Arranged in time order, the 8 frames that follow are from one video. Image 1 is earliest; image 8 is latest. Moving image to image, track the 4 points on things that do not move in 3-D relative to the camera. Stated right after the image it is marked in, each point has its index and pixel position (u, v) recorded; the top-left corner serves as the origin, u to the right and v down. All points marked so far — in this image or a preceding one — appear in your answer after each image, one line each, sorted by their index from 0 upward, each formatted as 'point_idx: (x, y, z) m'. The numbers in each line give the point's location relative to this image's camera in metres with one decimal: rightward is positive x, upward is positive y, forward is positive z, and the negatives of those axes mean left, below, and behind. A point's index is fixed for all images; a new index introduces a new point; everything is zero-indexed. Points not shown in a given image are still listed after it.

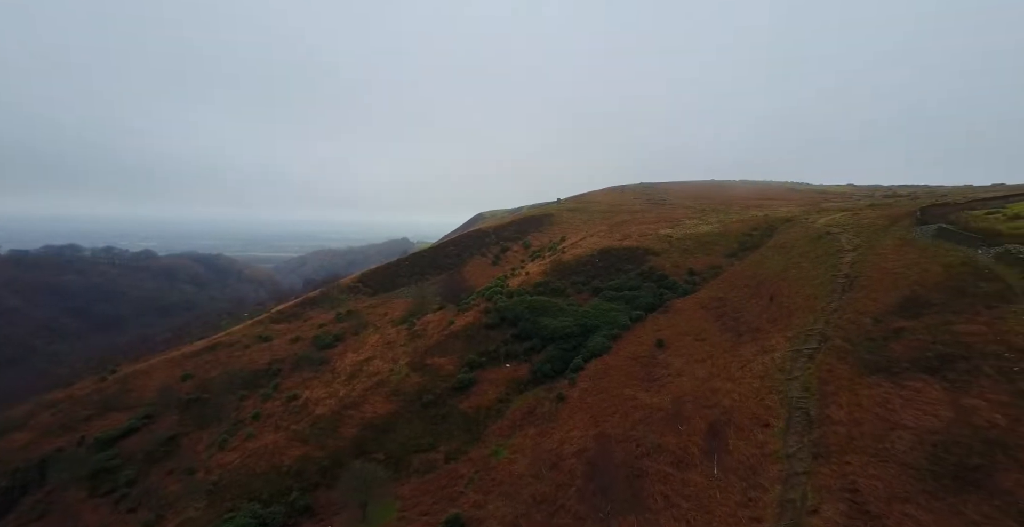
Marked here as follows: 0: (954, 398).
0: (+18.2, -5.5, +15.9) m
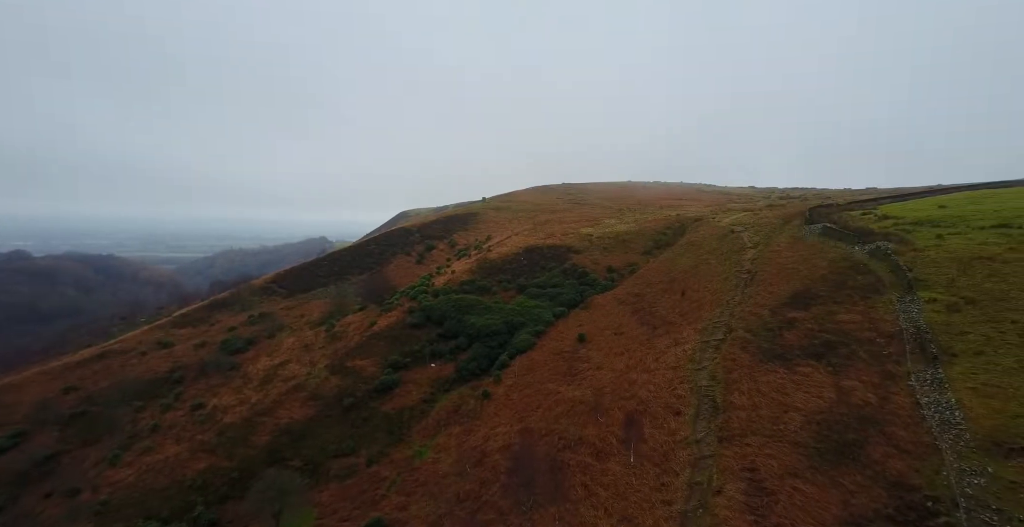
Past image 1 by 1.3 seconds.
0: (+14.7, -5.3, +17.6) m
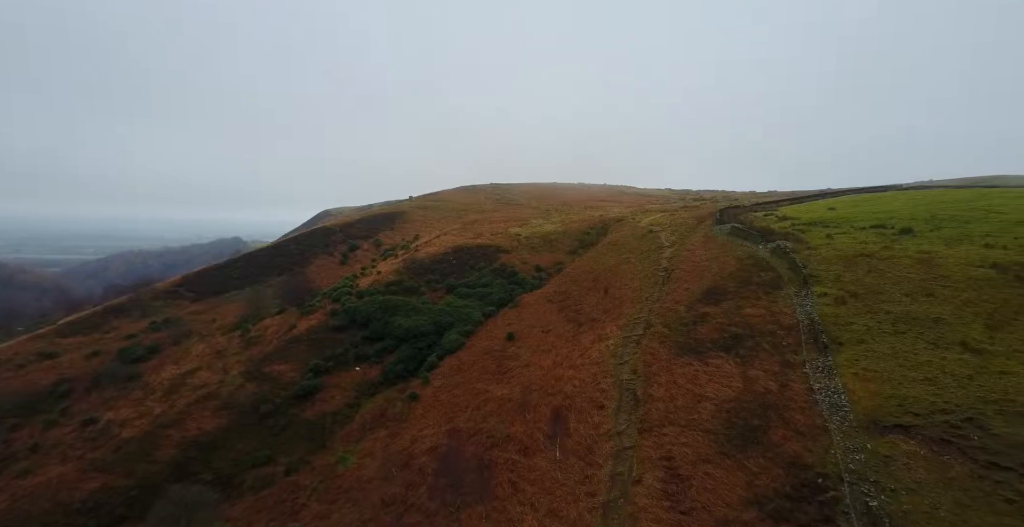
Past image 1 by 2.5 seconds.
0: (+11.1, -5.1, +18.8) m
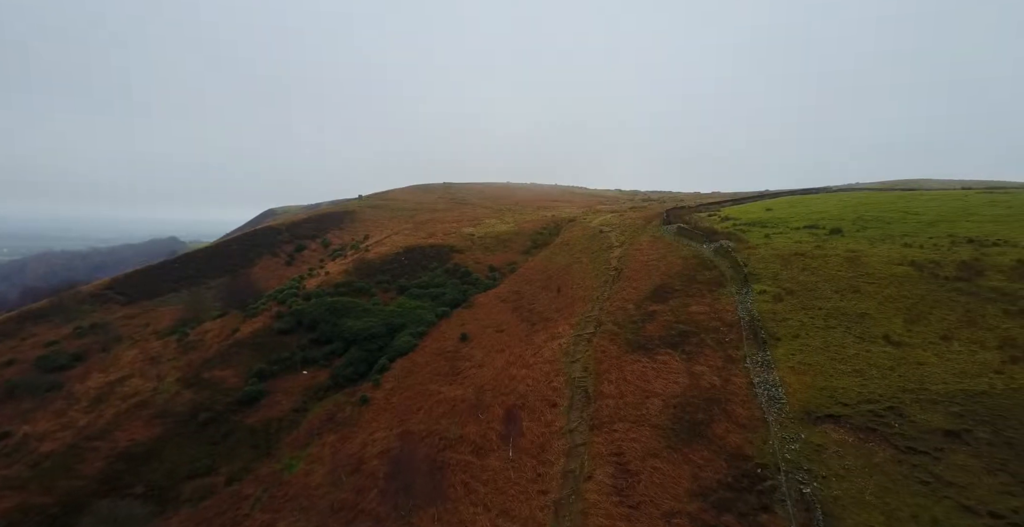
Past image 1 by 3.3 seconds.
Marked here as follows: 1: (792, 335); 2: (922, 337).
0: (+8.7, -5.1, +19.3) m
1: (+13.6, -3.5, +19.0) m
2: (+17.7, -3.2, +17.0) m
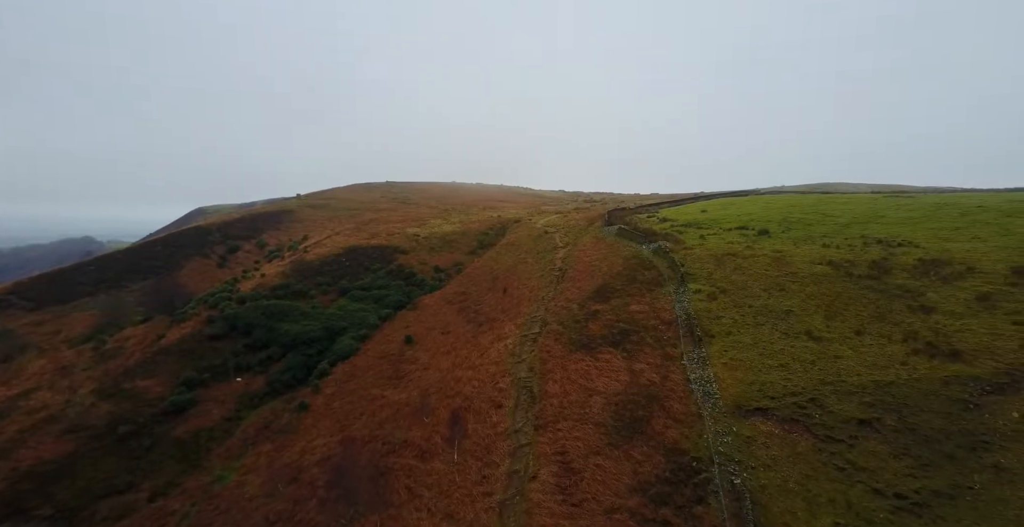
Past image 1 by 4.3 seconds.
0: (+5.9, -5.1, +19.8) m
1: (+10.8, -3.5, +19.8) m
2: (+15.0, -3.2, +18.0) m
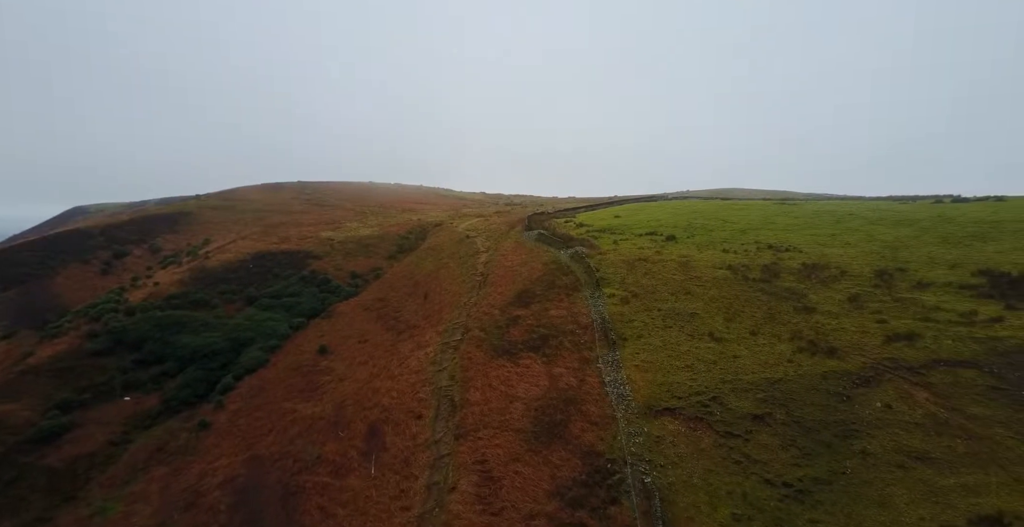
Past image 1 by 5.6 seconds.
0: (+1.8, -5.4, +20.0) m
1: (+6.7, -3.7, +20.5) m
2: (+11.0, -3.4, +19.2) m
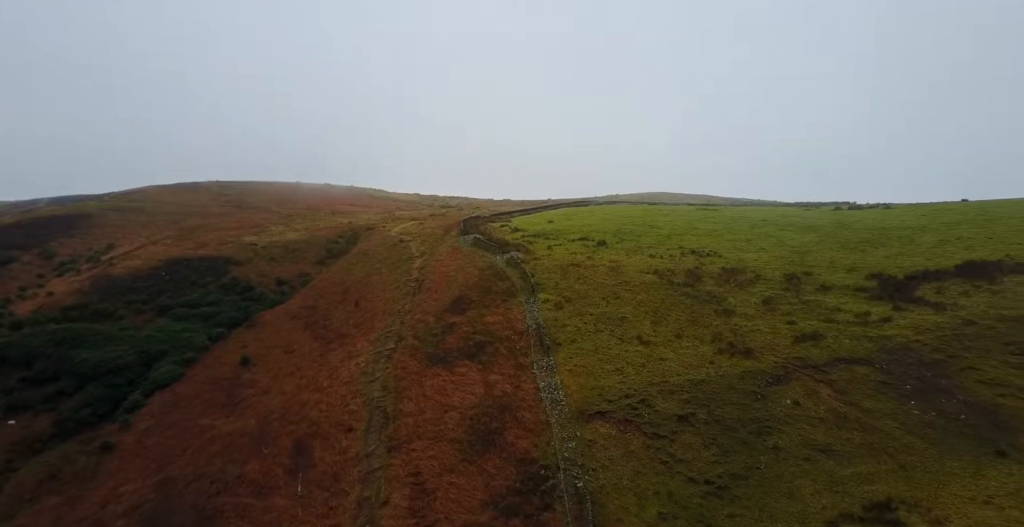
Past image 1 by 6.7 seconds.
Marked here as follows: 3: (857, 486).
0: (-1.5, -5.7, +19.8) m
1: (+3.3, -4.0, +20.7) m
2: (+7.8, -3.7, +19.8) m
3: (+11.0, -7.1, +12.4) m
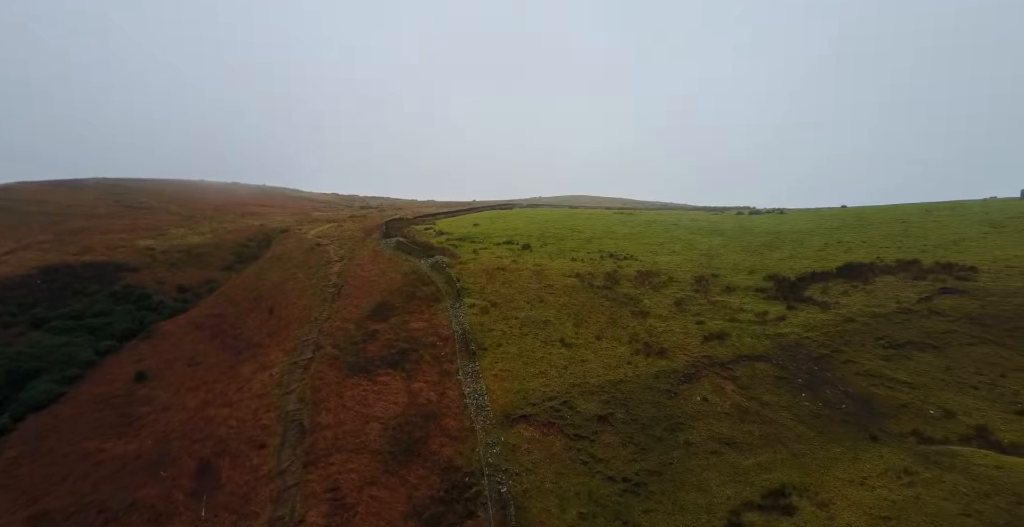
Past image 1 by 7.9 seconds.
0: (-5.2, -5.9, +19.2) m
1: (-0.5, -4.2, +20.6) m
2: (+4.0, -3.8, +20.1) m
3: (+8.0, -7.2, +13.1) m
